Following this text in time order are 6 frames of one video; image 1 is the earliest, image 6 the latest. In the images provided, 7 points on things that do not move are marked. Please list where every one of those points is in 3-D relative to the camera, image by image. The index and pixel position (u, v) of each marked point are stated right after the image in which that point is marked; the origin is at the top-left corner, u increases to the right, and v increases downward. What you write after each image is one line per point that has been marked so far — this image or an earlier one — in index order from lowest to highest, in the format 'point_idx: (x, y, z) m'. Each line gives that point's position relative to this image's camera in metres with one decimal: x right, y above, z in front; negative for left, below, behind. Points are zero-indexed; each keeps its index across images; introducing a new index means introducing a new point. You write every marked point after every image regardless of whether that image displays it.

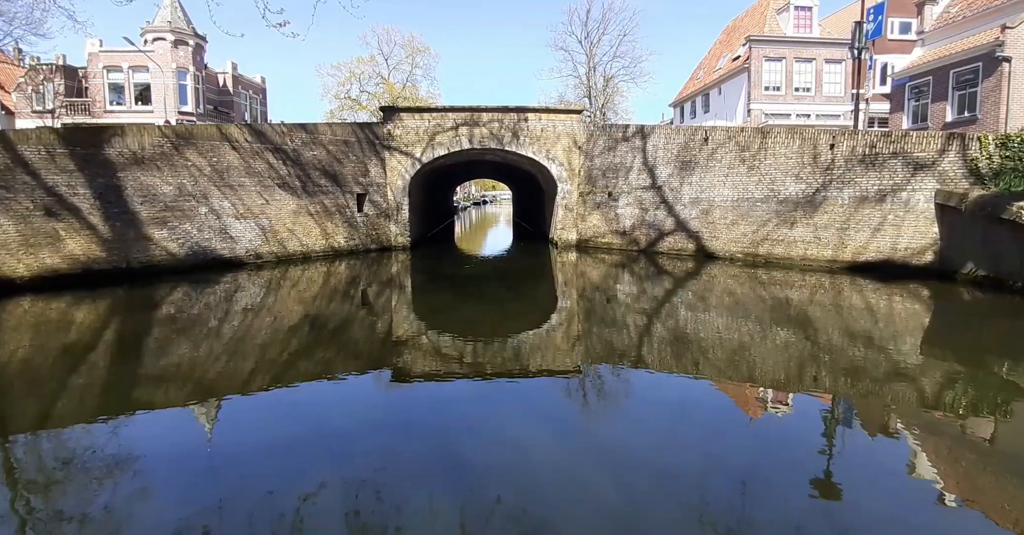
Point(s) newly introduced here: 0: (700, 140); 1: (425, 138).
0: (+5.5, +3.7, +14.1) m
1: (-3.0, +4.4, +16.4) m
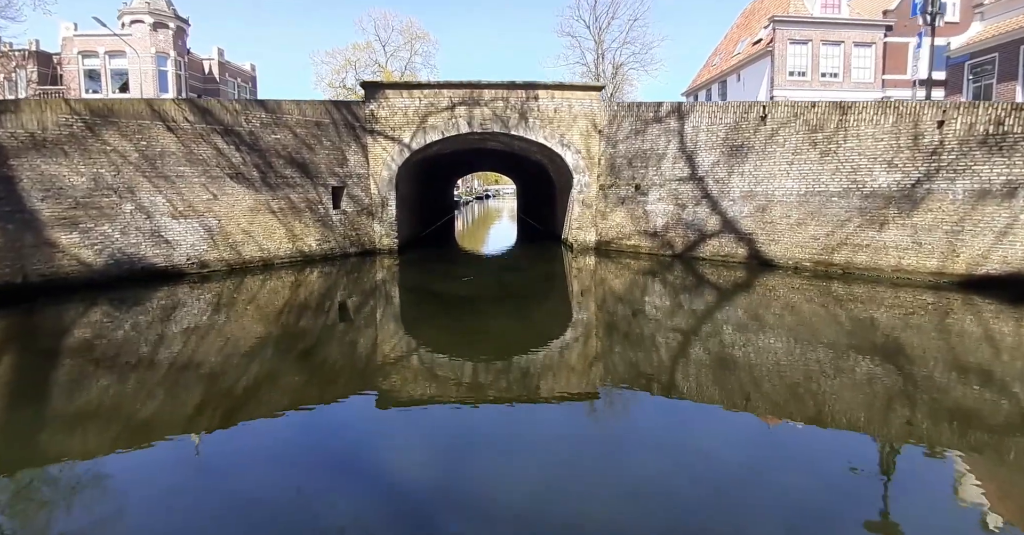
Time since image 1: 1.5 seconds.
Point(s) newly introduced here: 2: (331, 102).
0: (+5.7, +3.5, +11.2) m
1: (-2.8, +4.2, +13.6) m
2: (-4.9, +4.5, +12.9) m
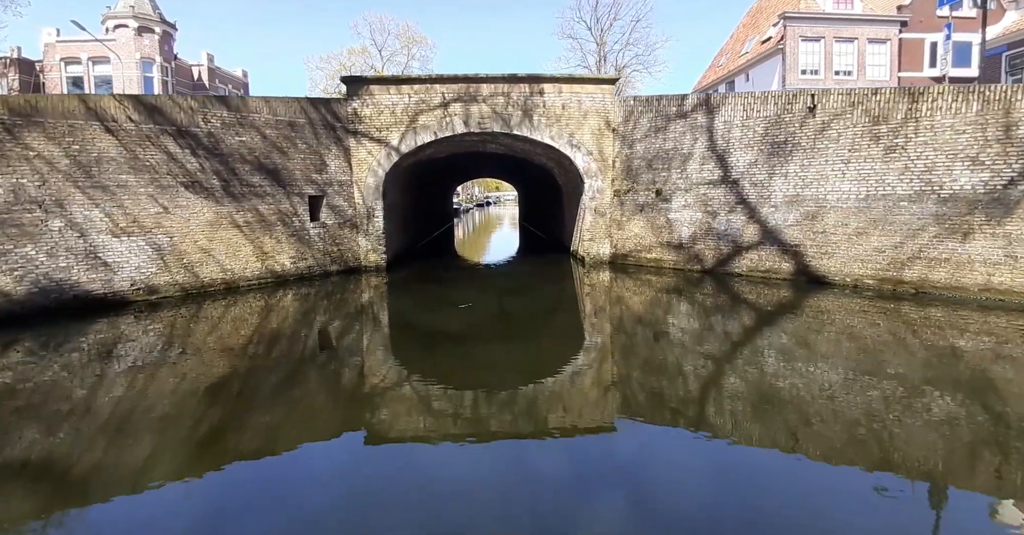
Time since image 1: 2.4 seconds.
0: (+5.7, +3.1, +9.5) m
1: (-2.7, +3.7, +12.0) m
2: (-4.8, +4.0, +11.3) m
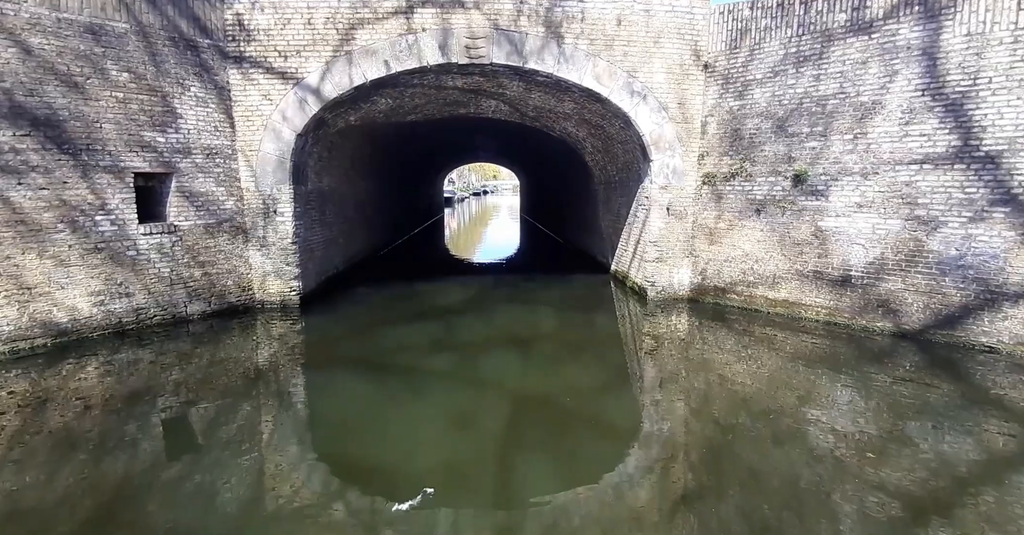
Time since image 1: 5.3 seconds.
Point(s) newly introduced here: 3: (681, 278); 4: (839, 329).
0: (+5.9, +2.4, +4.2) m
1: (-2.5, +3.1, +6.5) m
2: (-4.6, +3.4, +5.8) m
3: (+2.5, -0.2, +7.0) m
4: (+4.1, -0.7, +6.1) m
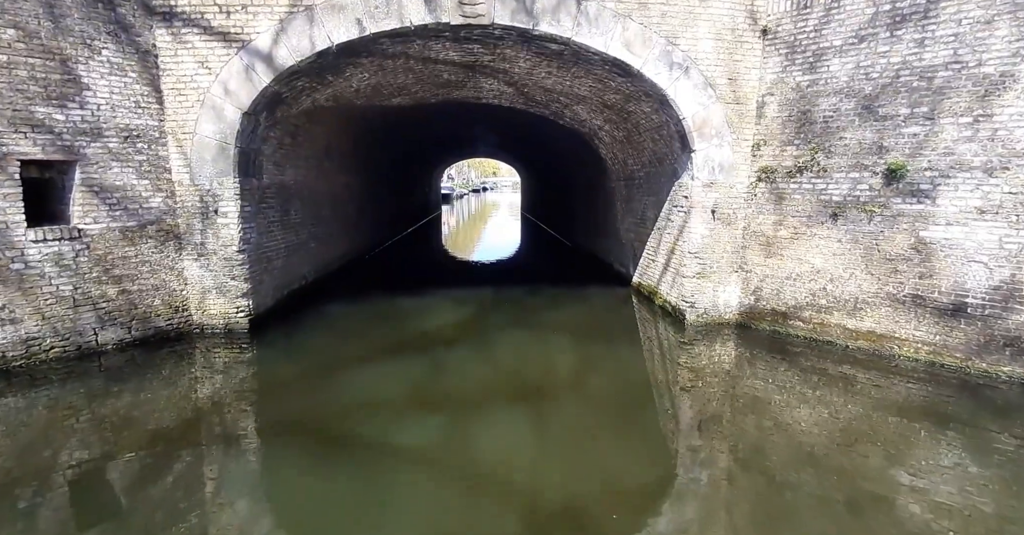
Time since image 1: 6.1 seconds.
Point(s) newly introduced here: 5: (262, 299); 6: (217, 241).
0: (+6.0, +2.1, +2.8) m
1: (-2.4, +3.0, +5.1) m
2: (-4.5, +3.3, +4.4) m
3: (+2.5, -0.4, +5.7) m
4: (+4.2, -1.0, +4.7) m
5: (-2.9, -0.4, +5.5) m
6: (-3.3, +0.3, +5.4) m
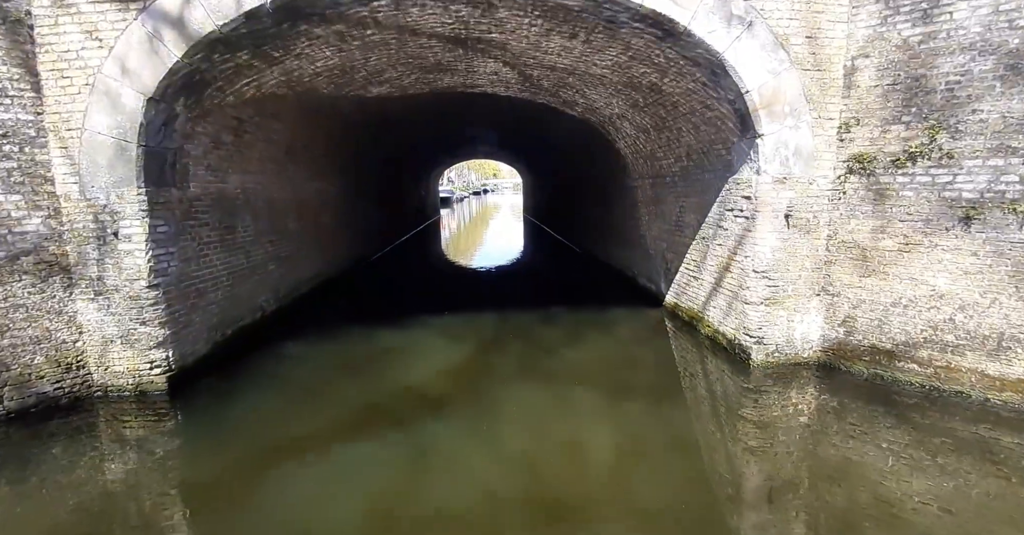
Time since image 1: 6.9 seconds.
0: (+6.0, +2.0, +1.4) m
1: (-2.4, +2.6, +3.8) m
2: (-4.5, +2.9, +3.0) m
3: (+2.6, -0.6, +4.3) m
4: (+4.3, -1.1, +3.4) m
5: (-2.8, -0.7, +4.2) m
6: (-3.2, 0.0, +4.1) m
